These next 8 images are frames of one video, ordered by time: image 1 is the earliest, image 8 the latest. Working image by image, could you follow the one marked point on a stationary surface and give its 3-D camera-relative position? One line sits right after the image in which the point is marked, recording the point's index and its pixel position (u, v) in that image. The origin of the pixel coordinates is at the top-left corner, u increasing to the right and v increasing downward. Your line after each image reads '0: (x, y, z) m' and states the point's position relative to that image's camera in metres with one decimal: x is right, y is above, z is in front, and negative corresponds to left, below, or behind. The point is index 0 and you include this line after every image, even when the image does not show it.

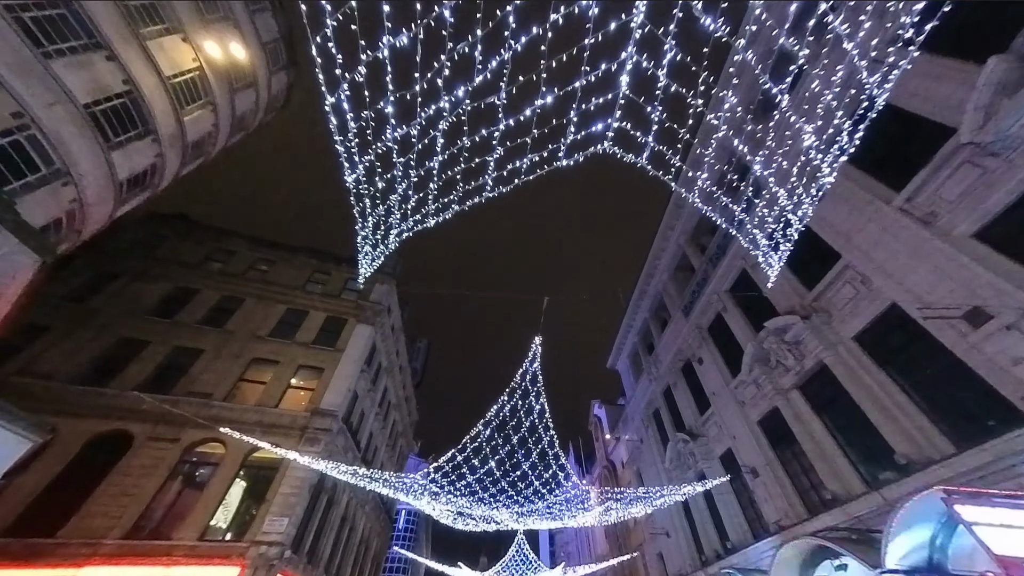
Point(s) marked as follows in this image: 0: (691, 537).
0: (+11.0, -15.3, +19.7) m
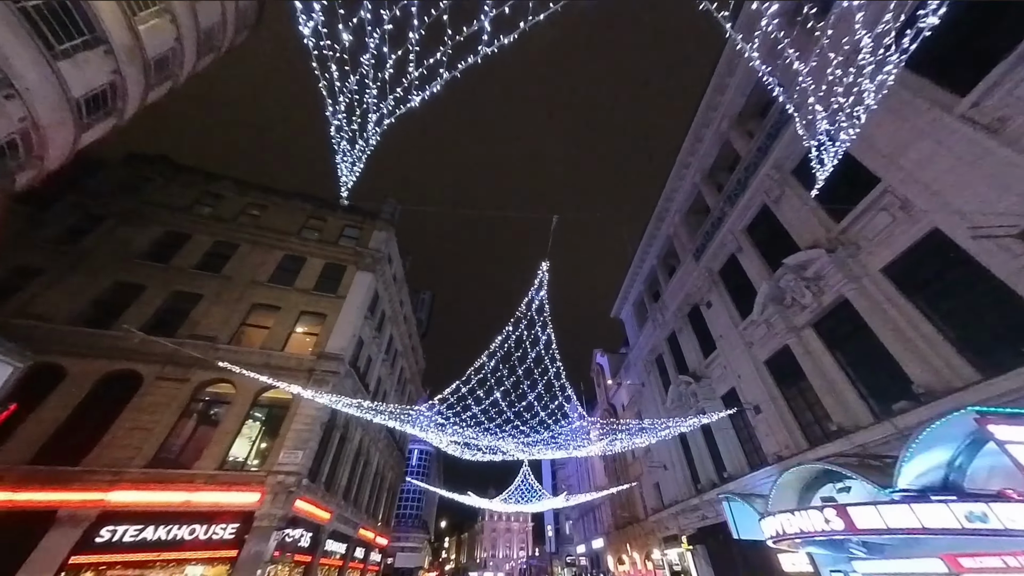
0: (+11.3, -11.8, +20.8) m
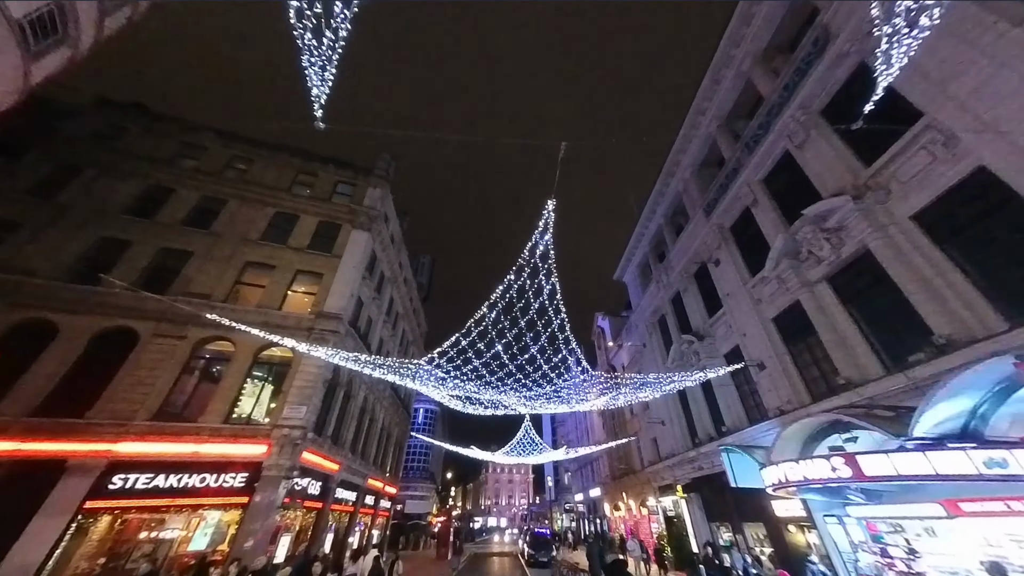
0: (+11.5, -9.1, +21.2) m
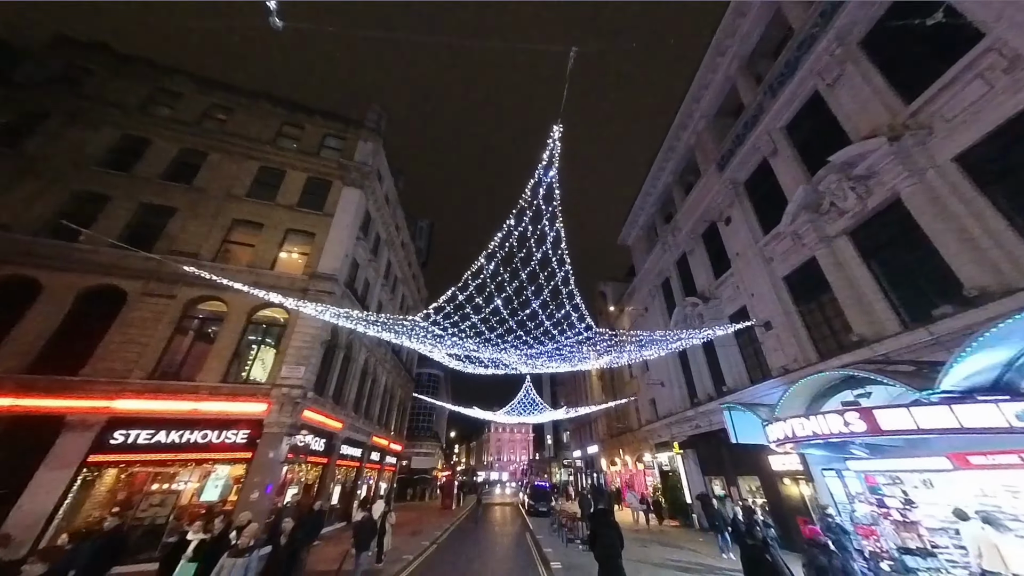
0: (+11.5, -6.5, +21.4) m
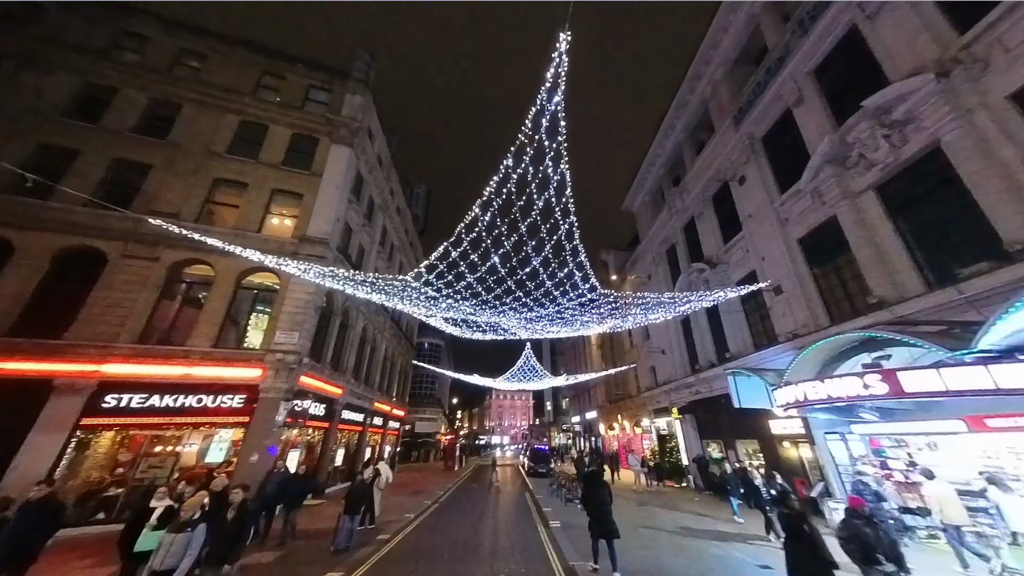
0: (+11.5, -4.3, +21.2) m
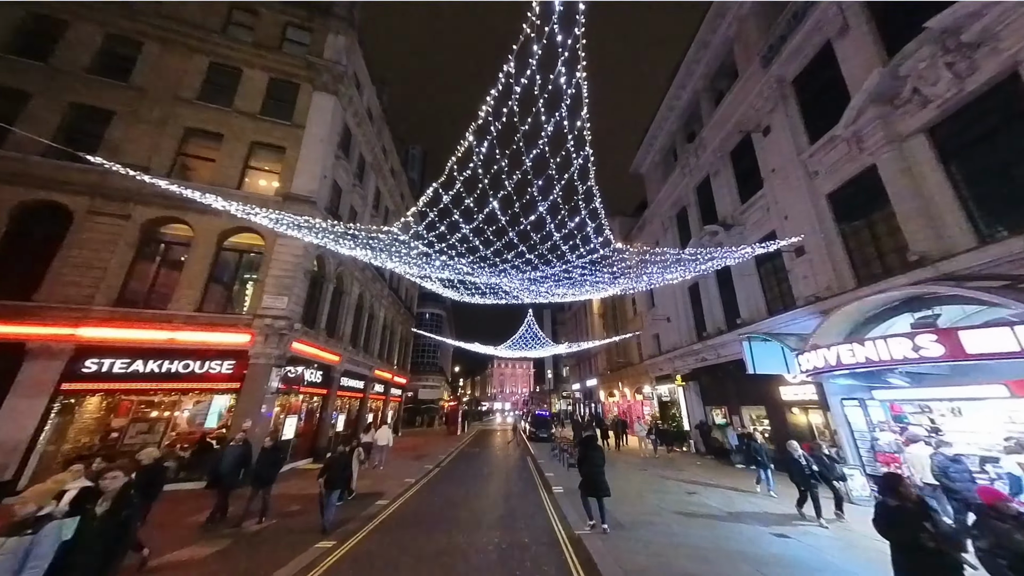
0: (+11.6, -2.0, +20.6) m
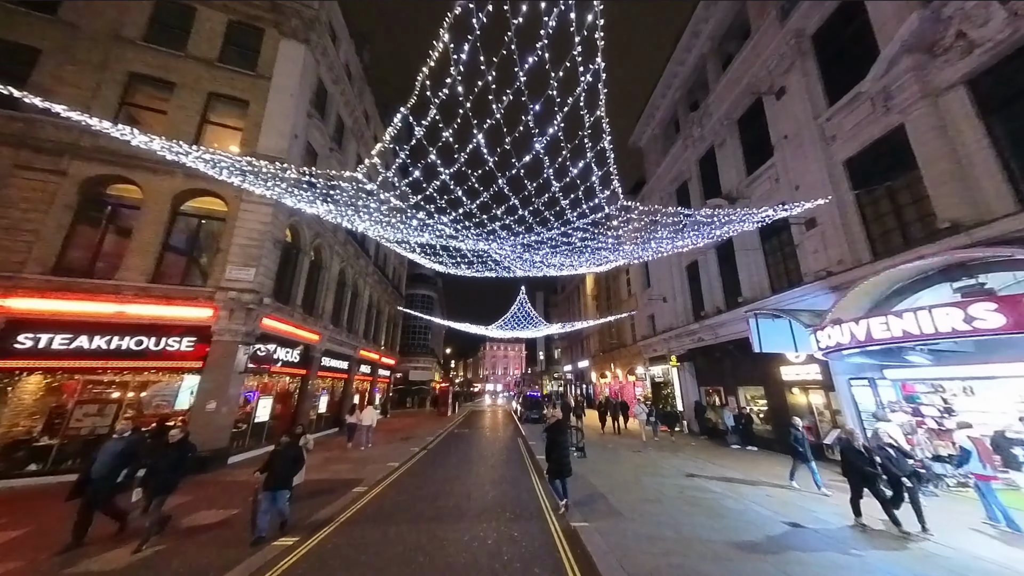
0: (+11.1, -0.7, +19.9) m
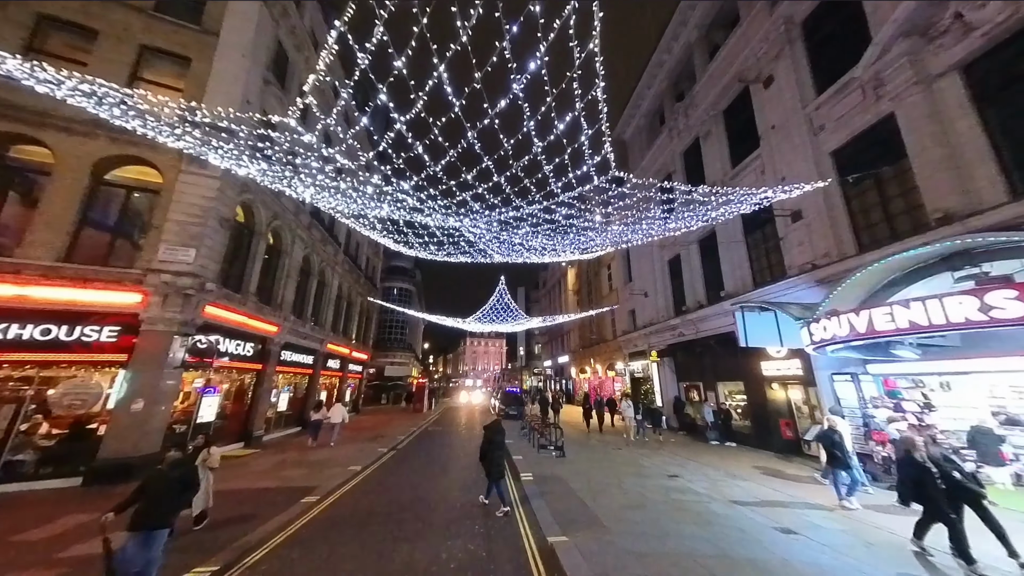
0: (+9.8, -0.3, +19.7) m
